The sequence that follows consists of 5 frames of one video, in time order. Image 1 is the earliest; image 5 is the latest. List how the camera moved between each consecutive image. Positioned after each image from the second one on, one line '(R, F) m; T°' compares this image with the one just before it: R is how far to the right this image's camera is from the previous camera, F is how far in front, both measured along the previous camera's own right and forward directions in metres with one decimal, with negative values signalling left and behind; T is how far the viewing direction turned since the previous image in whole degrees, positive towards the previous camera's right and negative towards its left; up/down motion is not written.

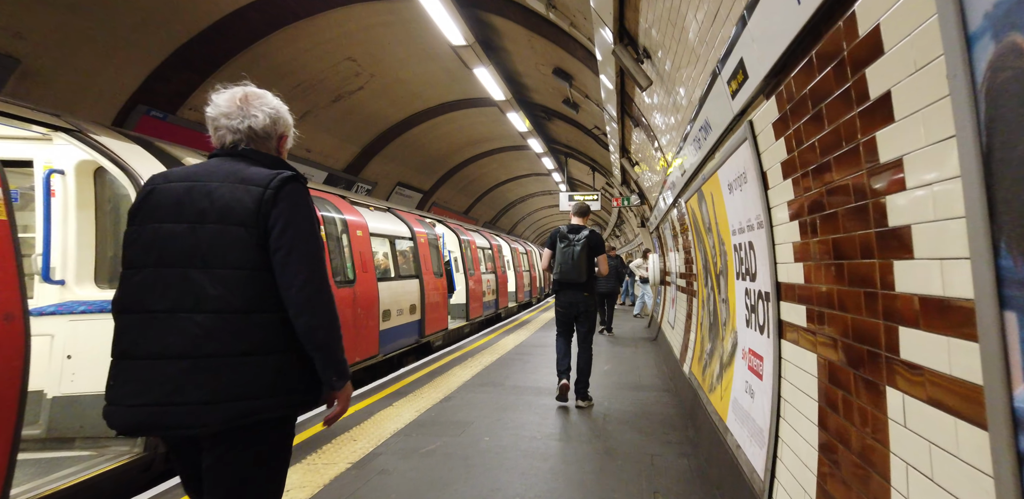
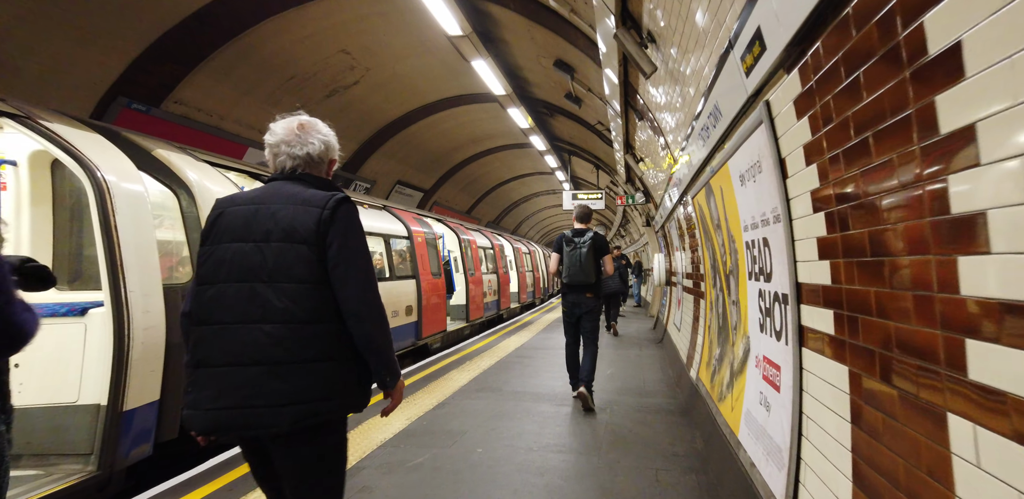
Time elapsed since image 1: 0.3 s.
(+0.1, +0.2) m; -1°
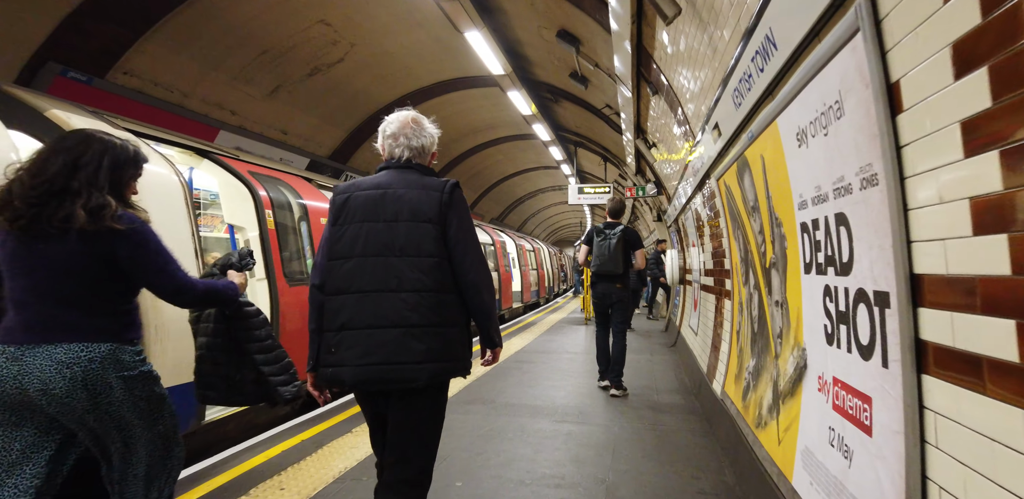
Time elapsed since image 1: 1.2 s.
(+0.1, +0.6) m; -1°
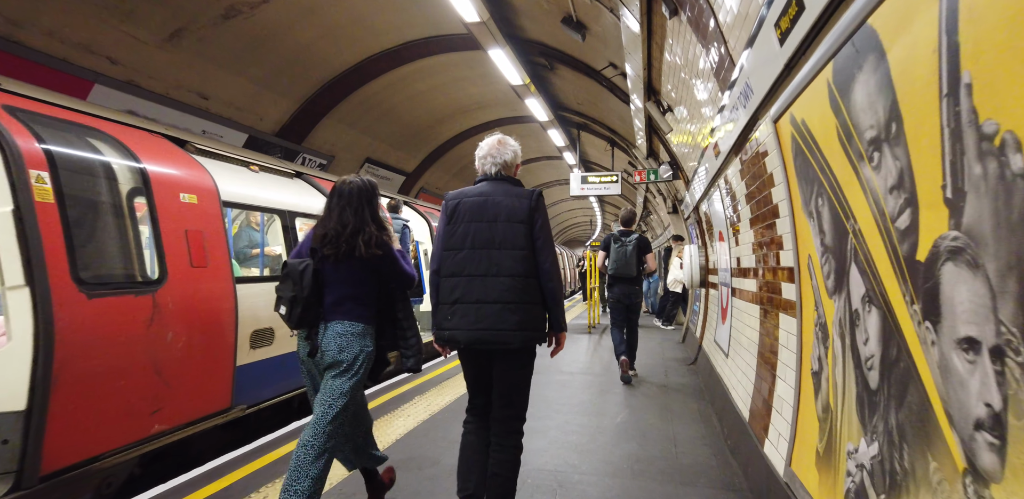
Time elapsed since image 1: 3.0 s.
(+0.4, +1.4) m; -1°
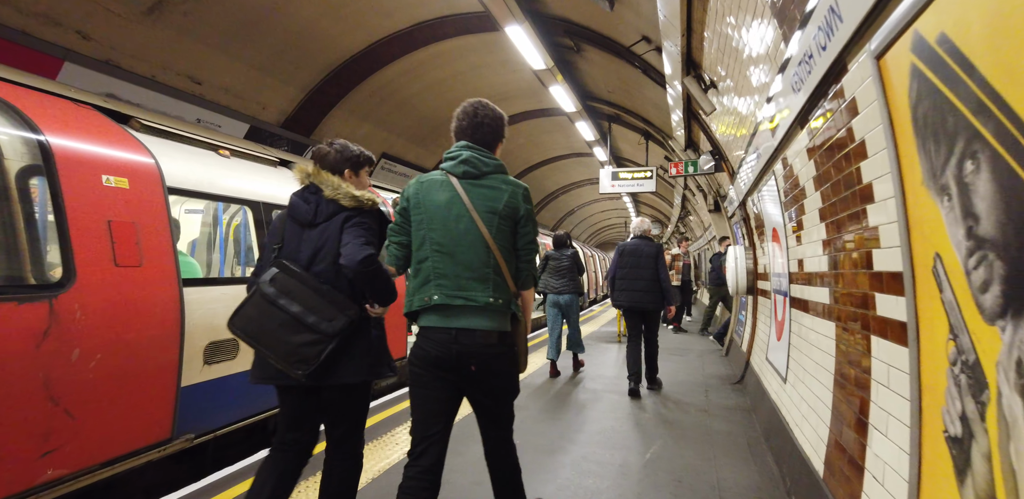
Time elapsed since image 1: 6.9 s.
(+0.2, +0.7) m; -4°
